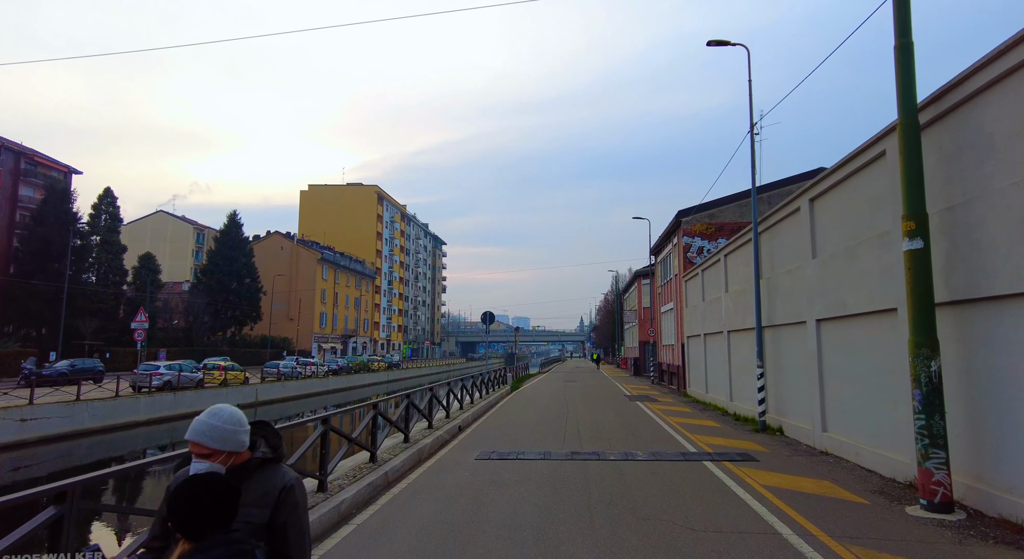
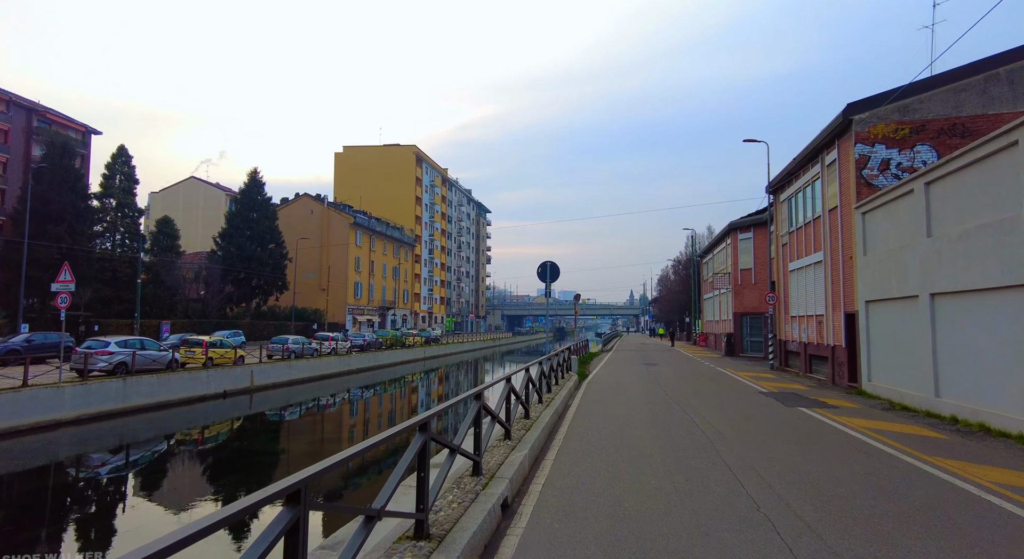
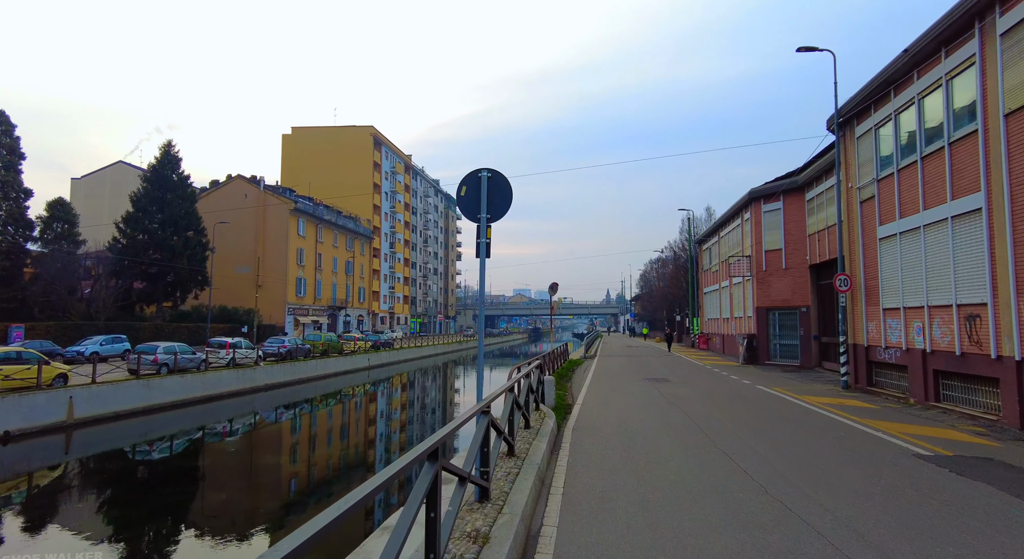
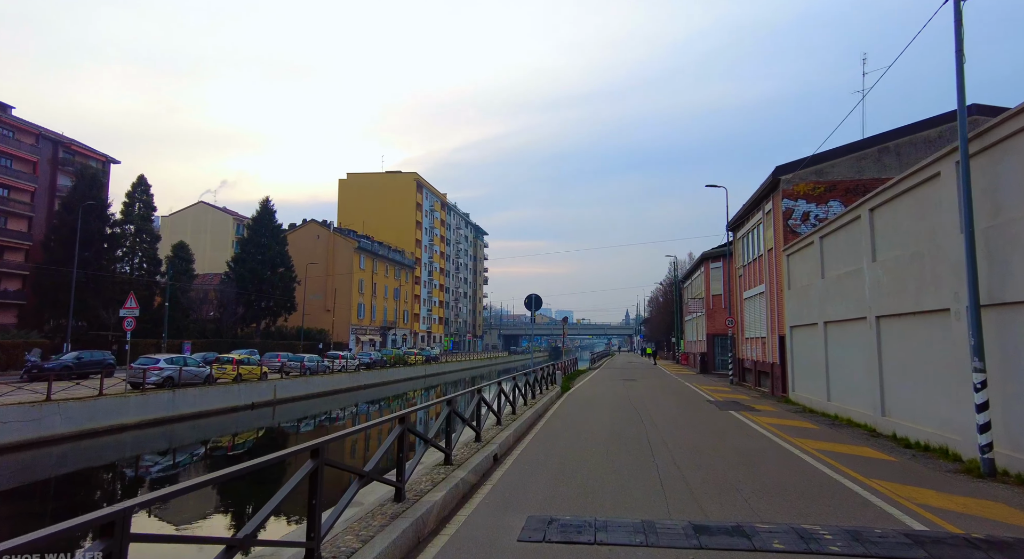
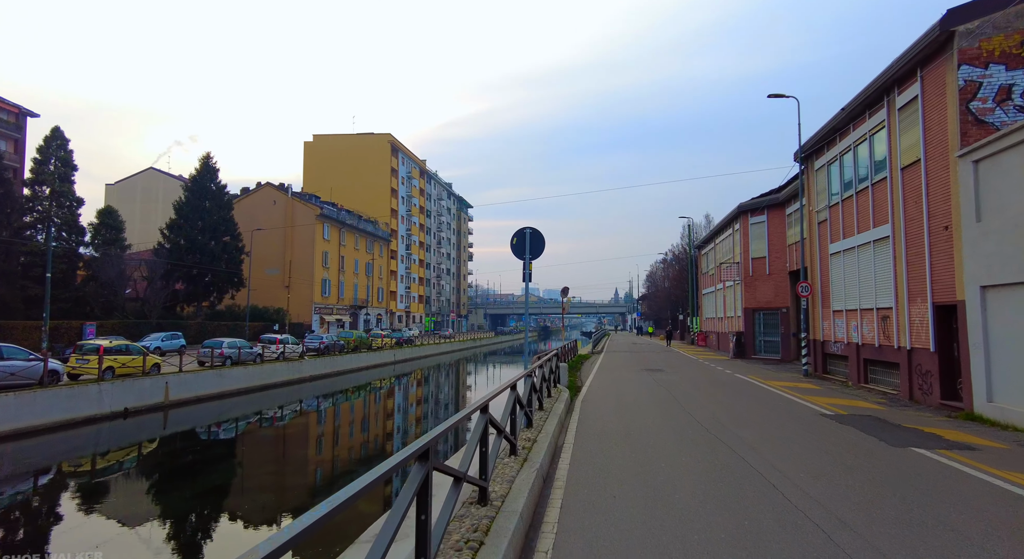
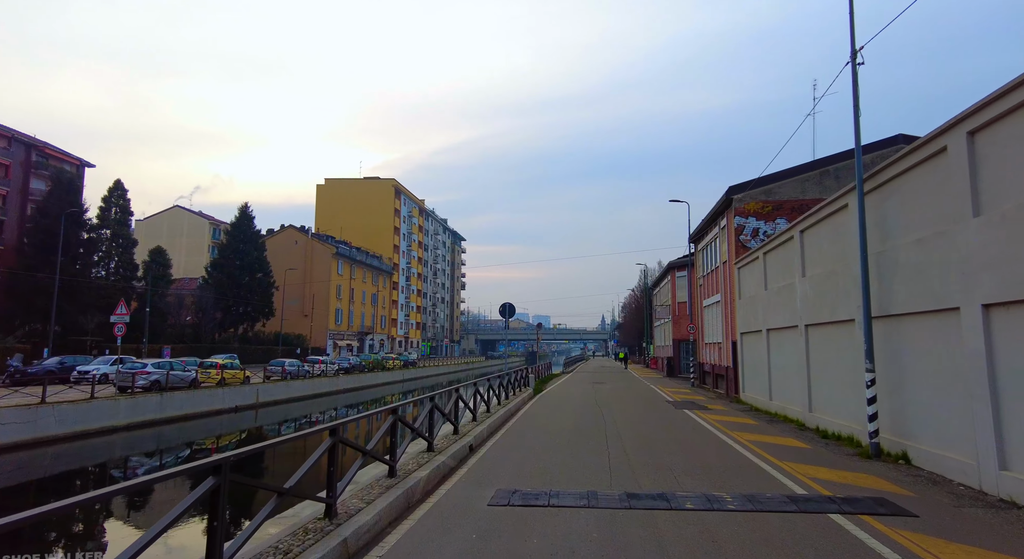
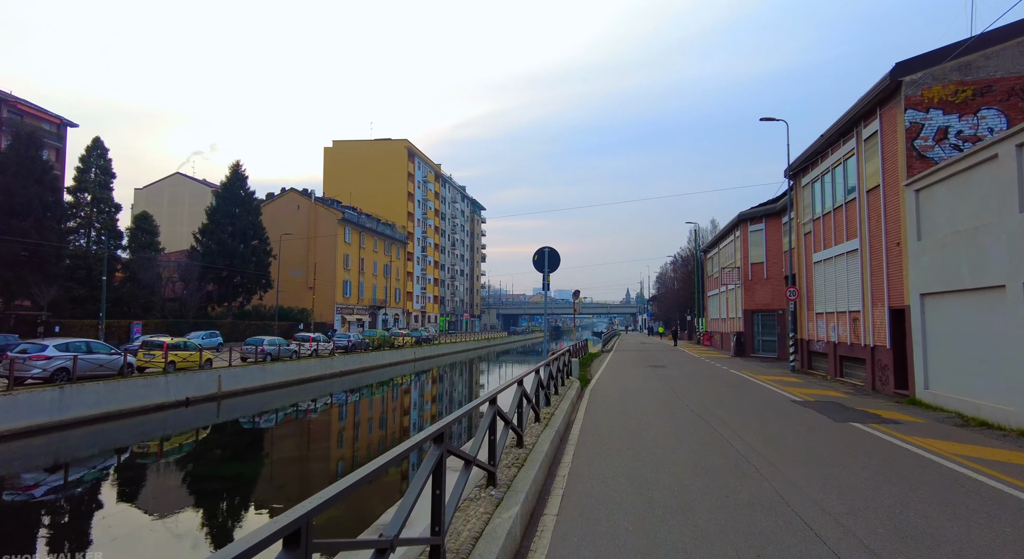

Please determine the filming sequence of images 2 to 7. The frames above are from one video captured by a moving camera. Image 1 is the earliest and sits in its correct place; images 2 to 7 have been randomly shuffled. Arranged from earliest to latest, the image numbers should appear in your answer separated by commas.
6, 4, 2, 7, 5, 3
